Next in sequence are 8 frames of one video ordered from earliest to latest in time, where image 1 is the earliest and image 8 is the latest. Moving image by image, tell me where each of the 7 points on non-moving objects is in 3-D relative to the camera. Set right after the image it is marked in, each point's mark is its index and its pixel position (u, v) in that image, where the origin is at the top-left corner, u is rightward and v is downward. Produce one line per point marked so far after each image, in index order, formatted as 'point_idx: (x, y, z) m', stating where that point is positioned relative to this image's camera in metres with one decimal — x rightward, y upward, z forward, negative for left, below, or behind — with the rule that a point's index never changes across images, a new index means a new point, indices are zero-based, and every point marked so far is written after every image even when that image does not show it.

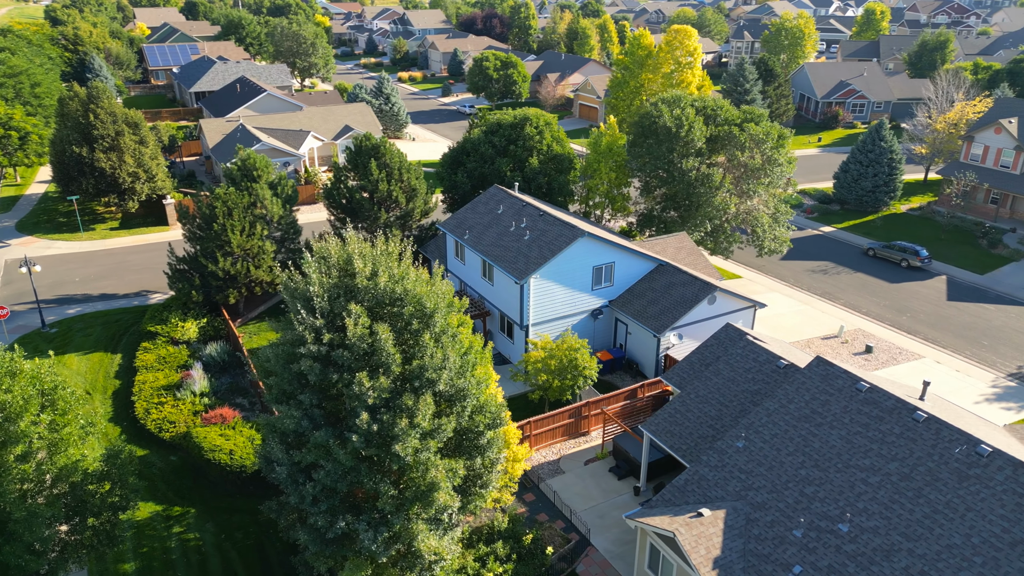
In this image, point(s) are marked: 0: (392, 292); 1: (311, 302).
0: (-2.5, -0.1, +16.0) m
1: (-4.1, -0.3, +15.7) m
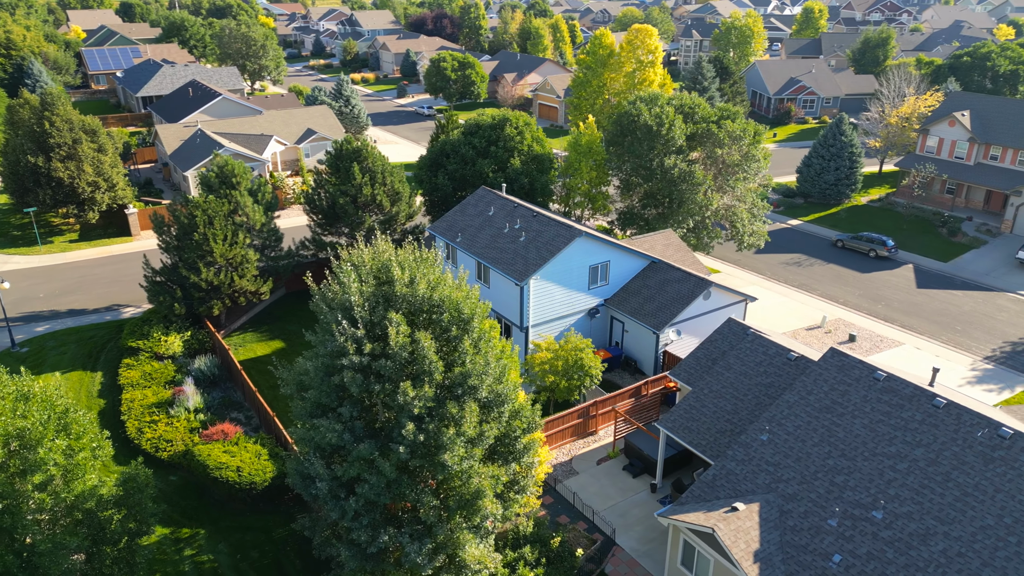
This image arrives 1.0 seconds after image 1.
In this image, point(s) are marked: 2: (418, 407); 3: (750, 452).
0: (-1.7, -0.2, +15.6) m
1: (-3.3, -0.5, +15.2) m
2: (-1.9, -2.4, +14.8) m
3: (+6.2, -4.3, +19.3) m
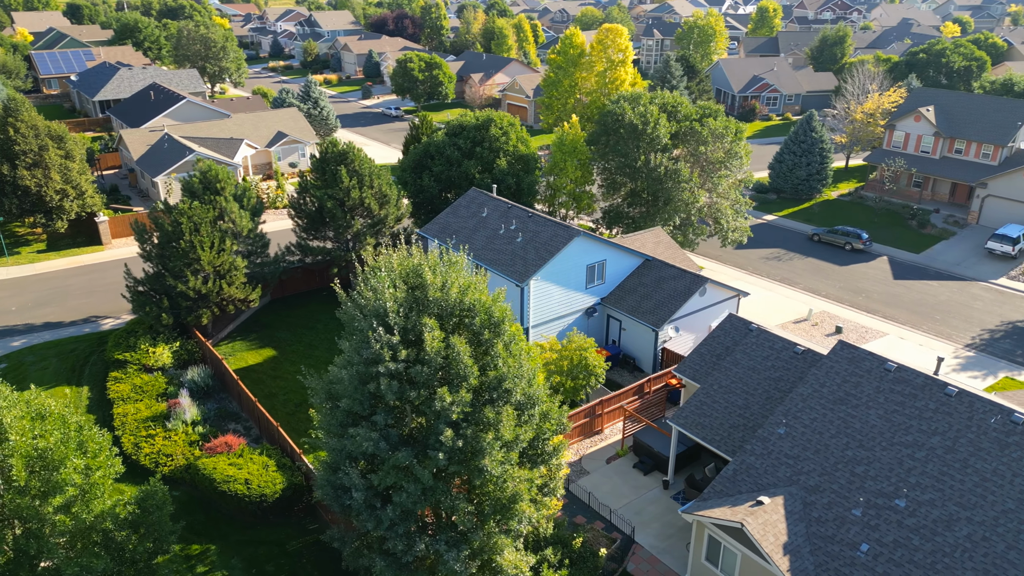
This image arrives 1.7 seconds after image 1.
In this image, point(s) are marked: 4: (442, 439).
0: (-1.0, -0.3, +15.5) m
1: (-2.6, -0.6, +15.0) m
2: (-1.1, -2.5, +14.6) m
3: (+6.8, -4.2, +19.5) m
4: (-1.4, -2.9, +14.3) m
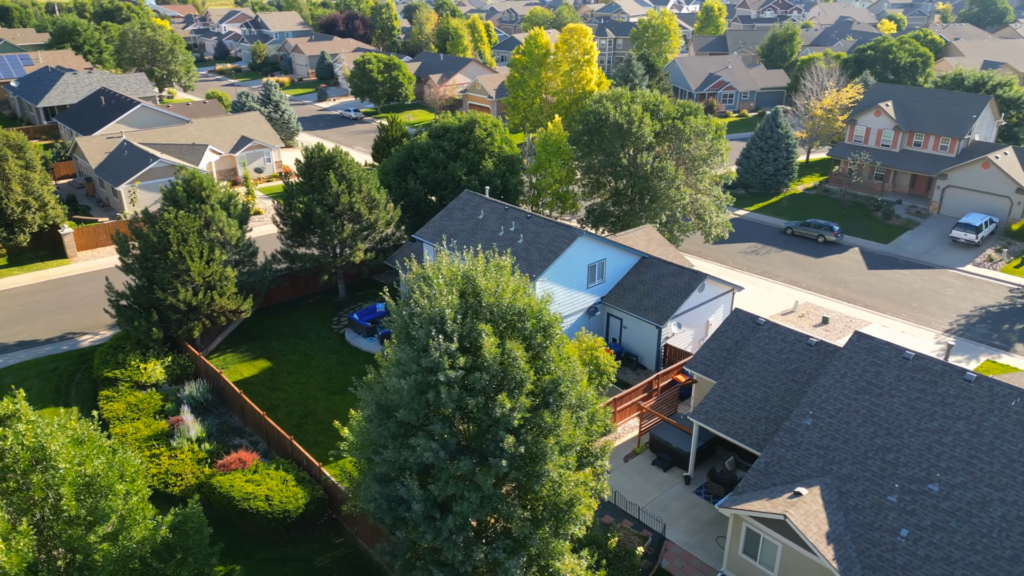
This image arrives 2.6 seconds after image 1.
0: (+0.1, -0.4, +15.3) m
1: (-1.4, -0.7, +14.7) m
2: (+0.1, -2.6, +14.4) m
3: (+7.7, -4.1, +19.9) m
4: (-0.1, -3.0, +14.1) m
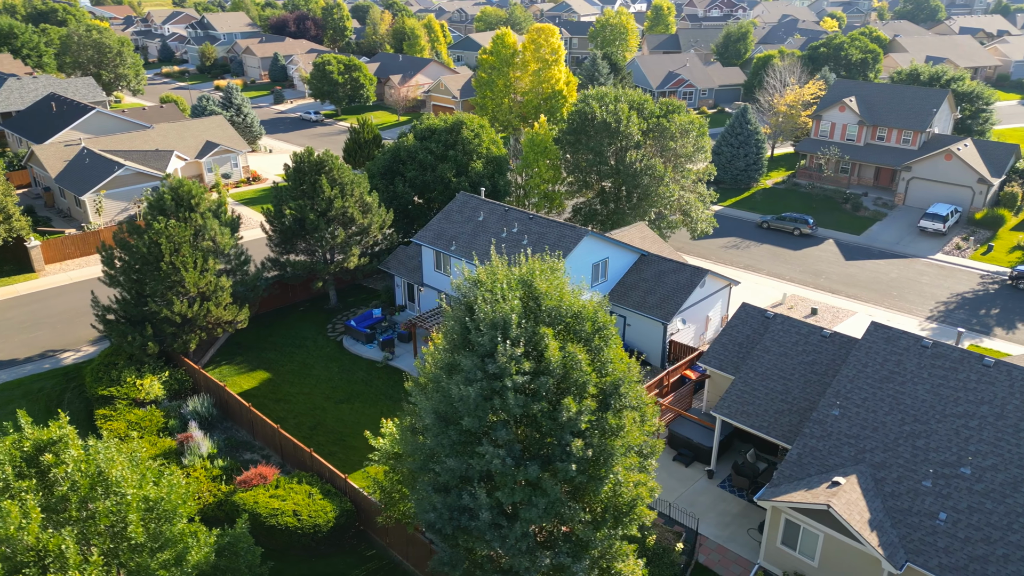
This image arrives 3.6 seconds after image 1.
0: (+1.3, -0.4, +15.2) m
1: (-0.2, -0.8, +14.5) m
2: (+1.4, -2.6, +14.3) m
3: (+8.7, -3.9, +20.3) m
4: (+1.2, -3.1, +14.0) m
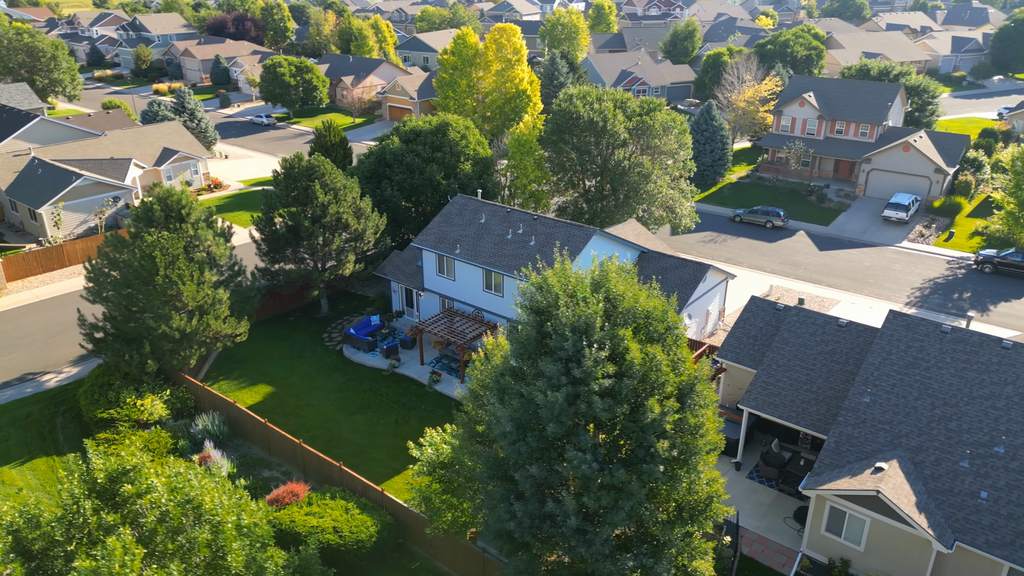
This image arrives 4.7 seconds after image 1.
0: (+2.8, -0.5, +15.2) m
1: (+1.4, -0.9, +14.4) m
2: (+3.1, -2.6, +14.3) m
3: (+9.9, -3.6, +20.9) m
4: (+2.9, -3.1, +14.0) m
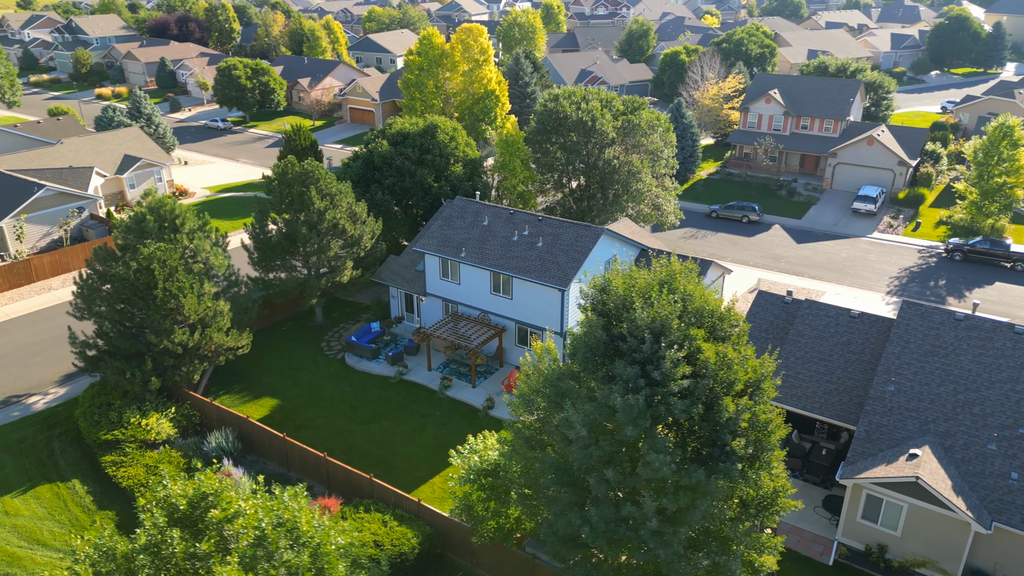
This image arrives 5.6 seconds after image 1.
0: (+4.1, -0.4, +15.2) m
1: (+2.8, -0.9, +14.3) m
2: (+4.5, -2.6, +14.4) m
3: (+10.9, -3.4, +21.4) m
4: (+4.4, -3.1, +14.1) m
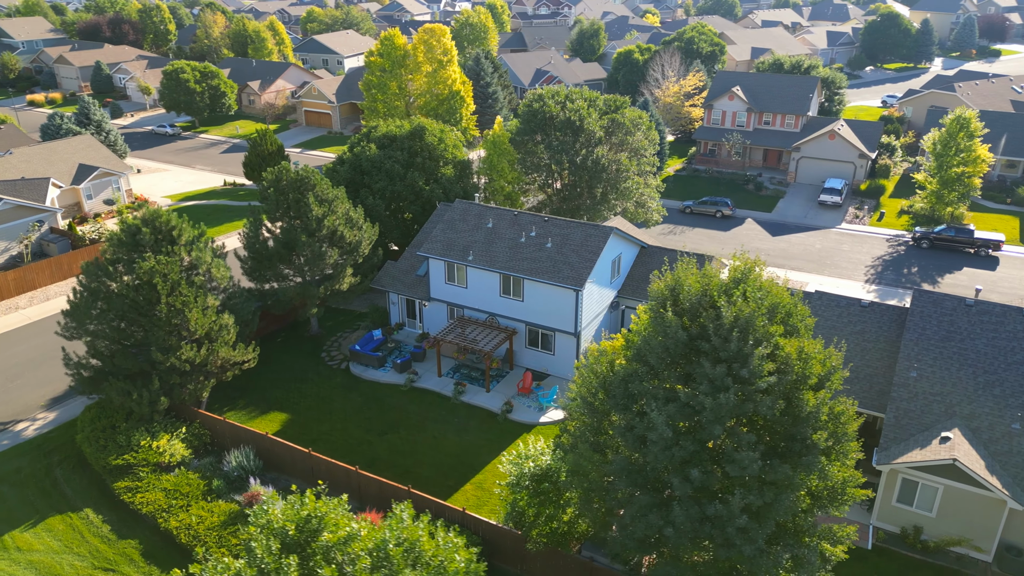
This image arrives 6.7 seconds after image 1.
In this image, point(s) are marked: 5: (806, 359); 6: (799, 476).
0: (+5.6, -0.4, +15.4) m
1: (+4.4, -0.9, +14.4) m
2: (+6.2, -2.5, +14.6) m
3: (+12.0, -3.1, +22.2) m
4: (+6.1, -3.0, +14.3) m
5: (+5.9, -1.4, +14.8) m
6: (+5.7, -3.7, +14.6) m
